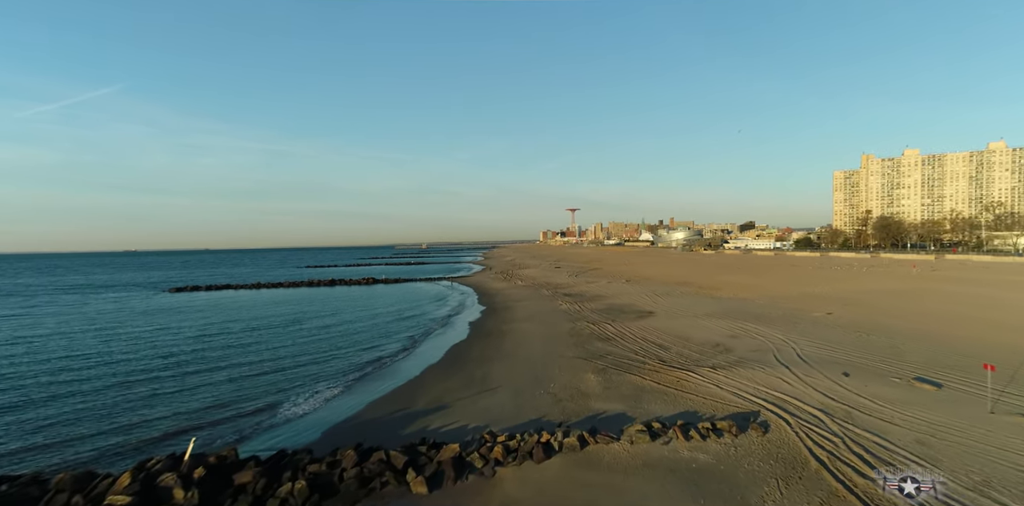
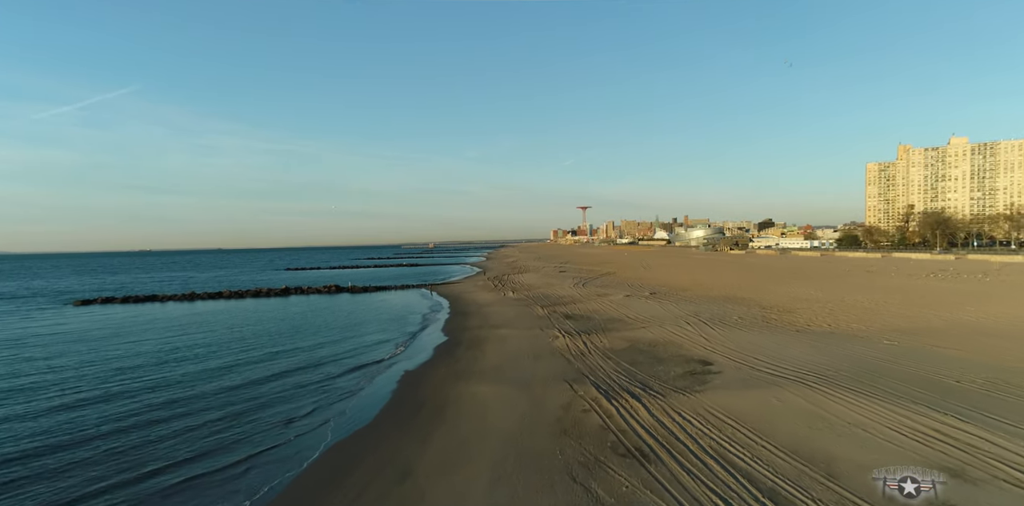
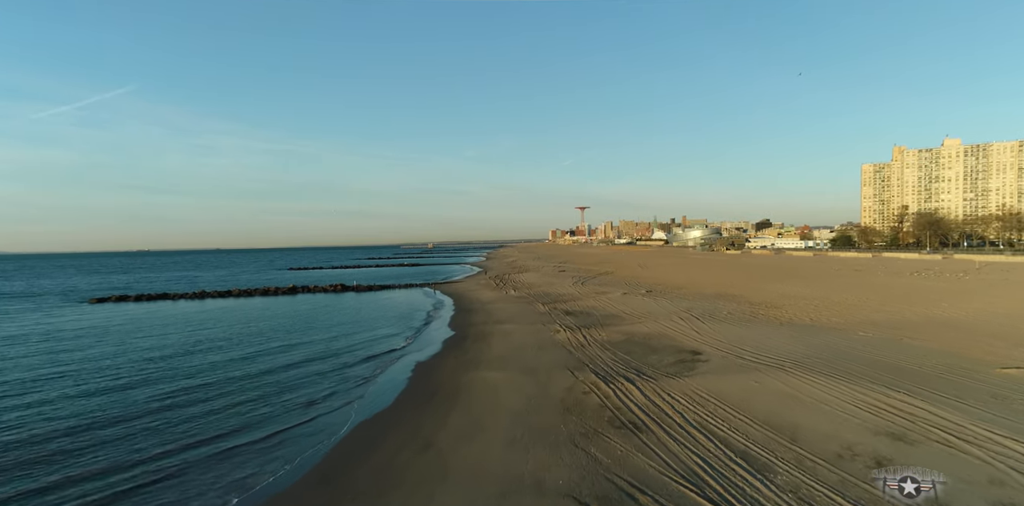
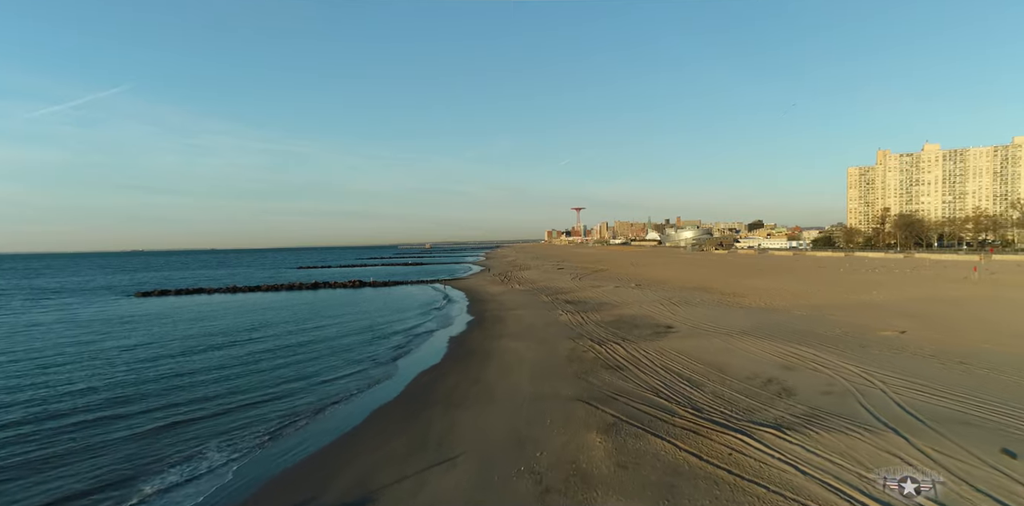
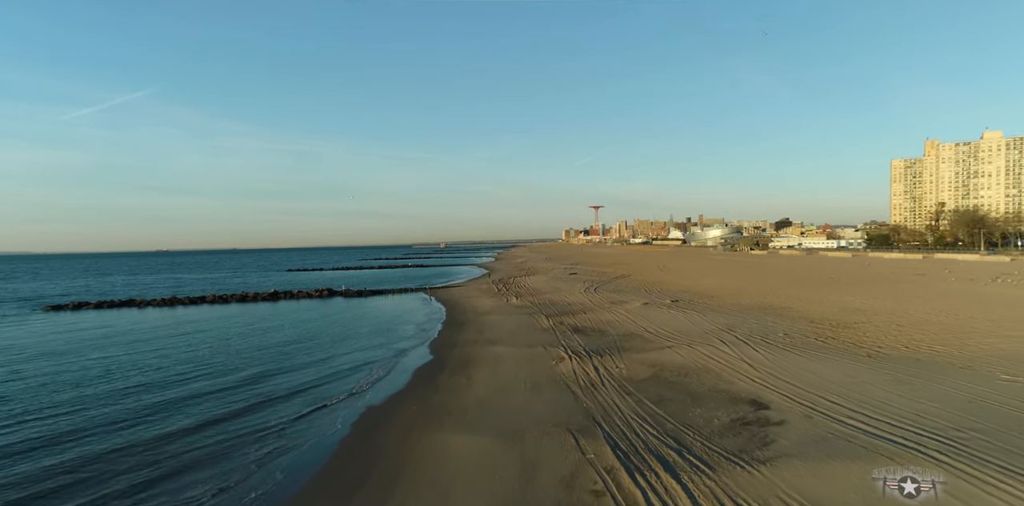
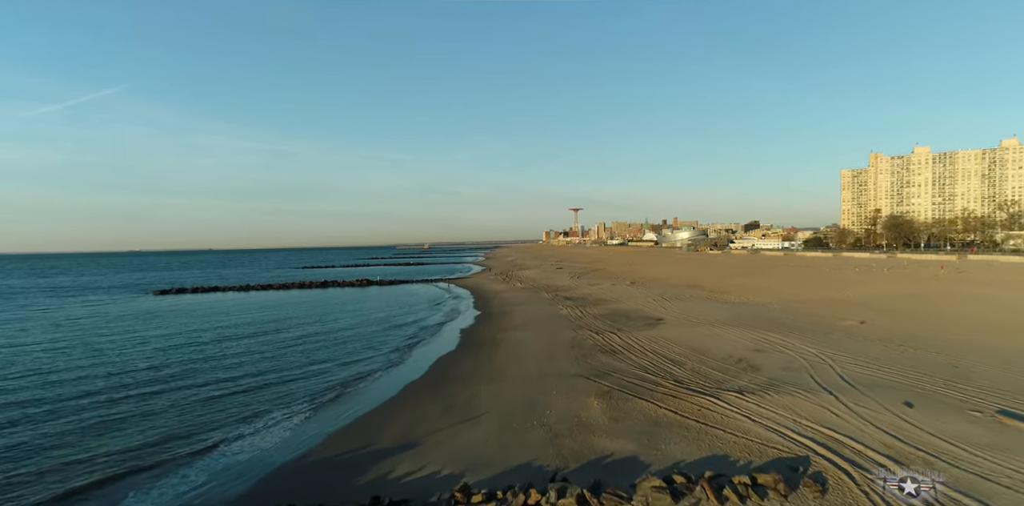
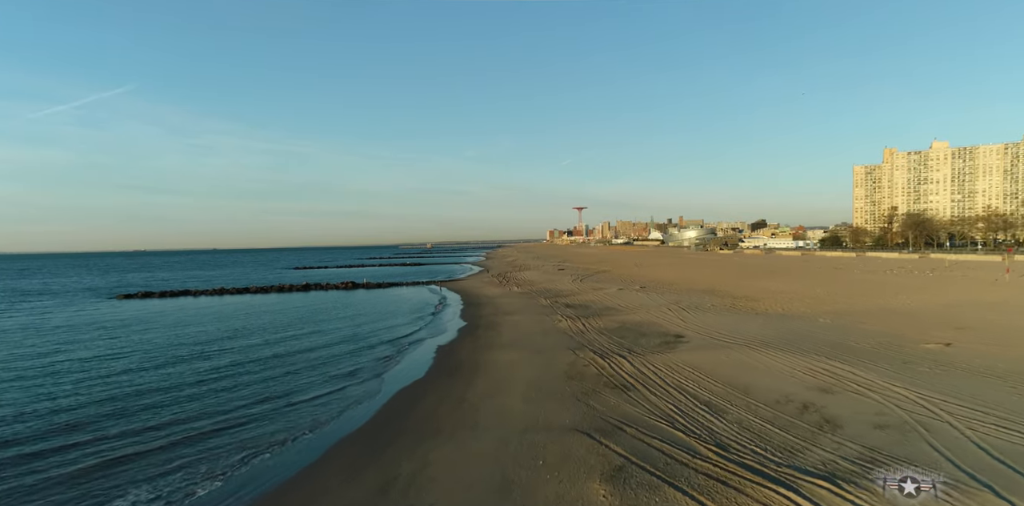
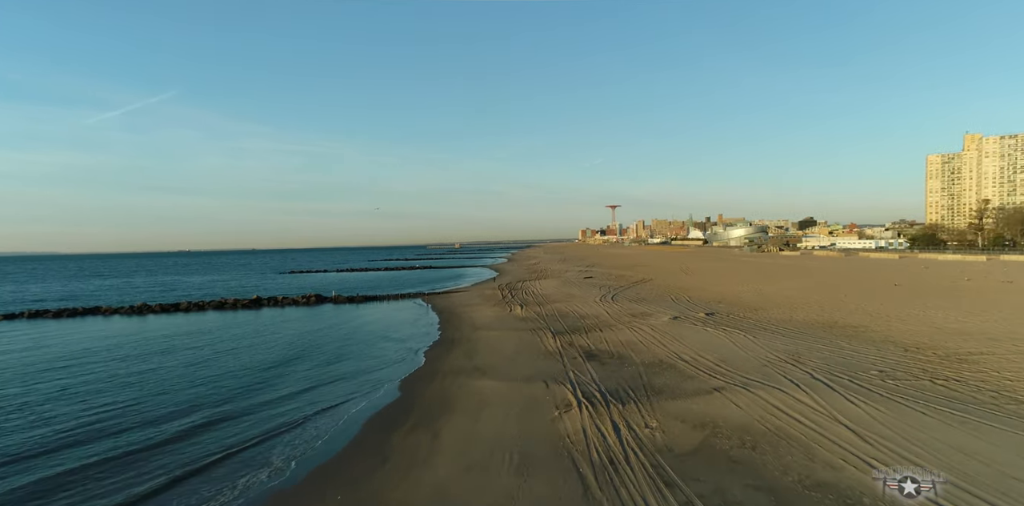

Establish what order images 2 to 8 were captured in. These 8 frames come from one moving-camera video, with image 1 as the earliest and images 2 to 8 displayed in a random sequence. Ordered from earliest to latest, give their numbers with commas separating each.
6, 4, 7, 3, 2, 5, 8
